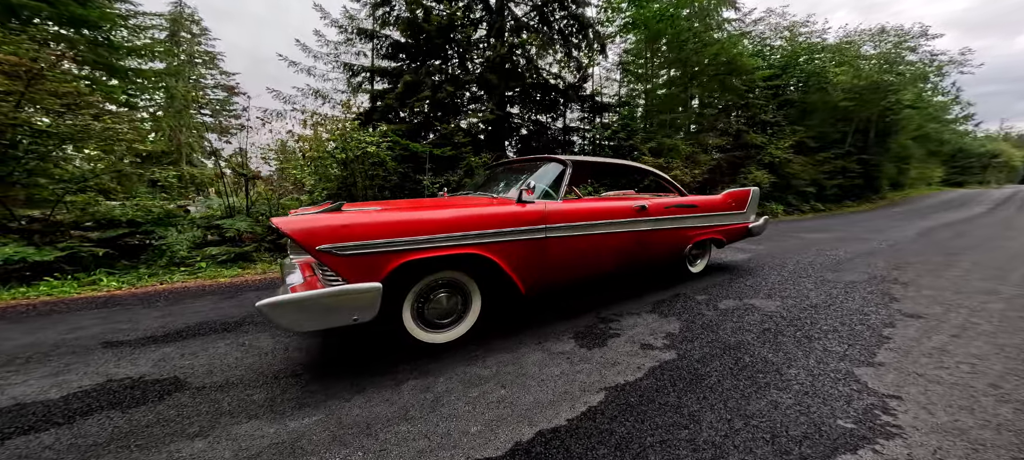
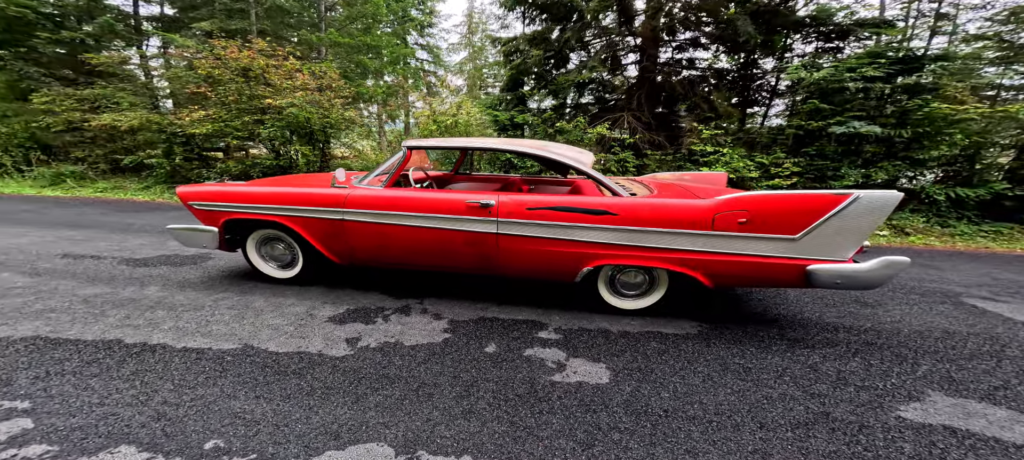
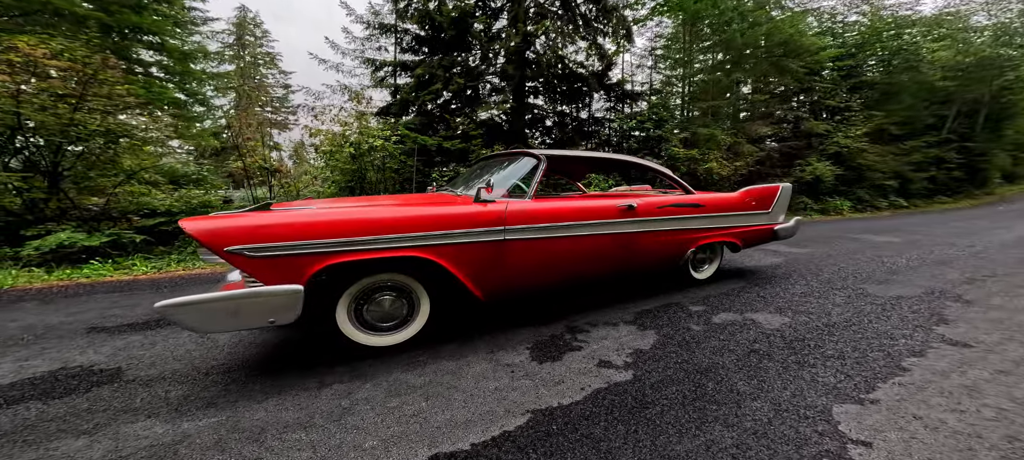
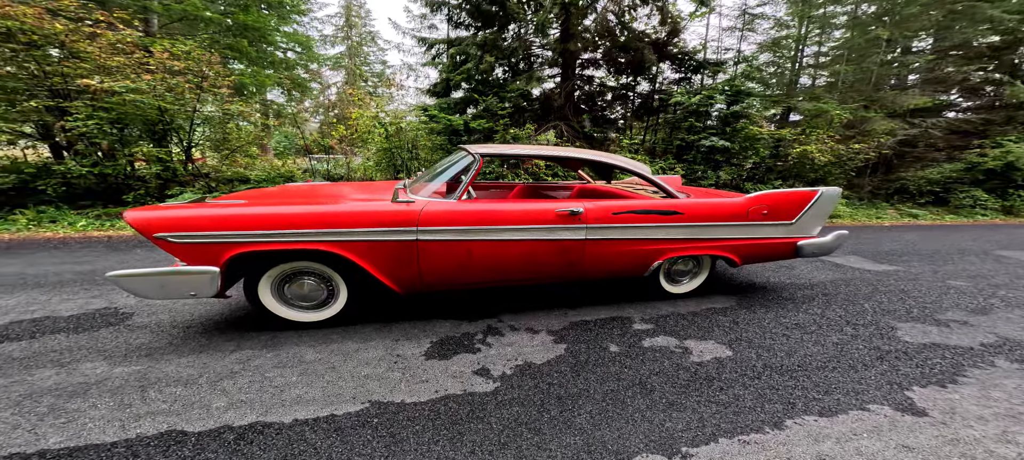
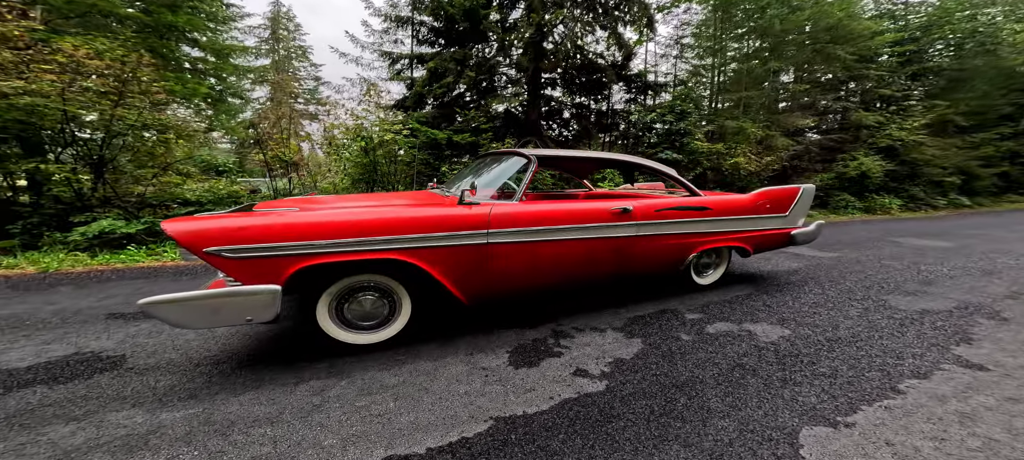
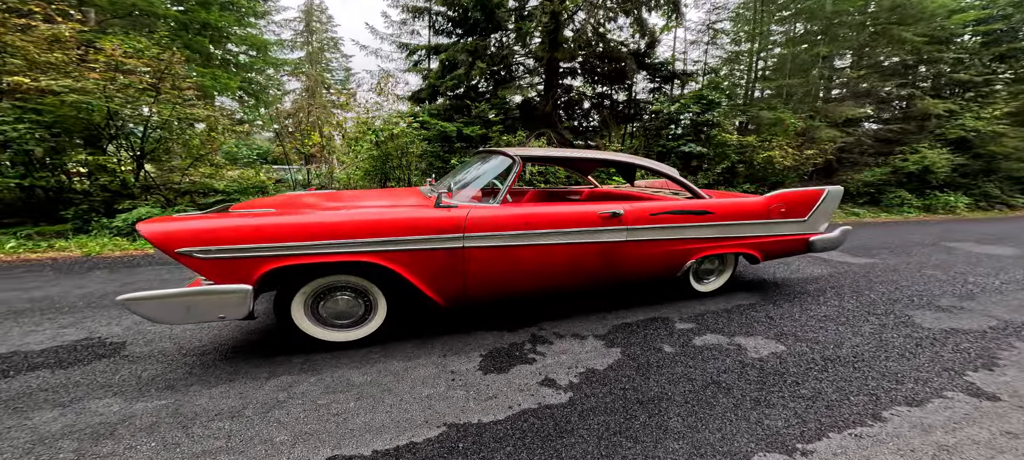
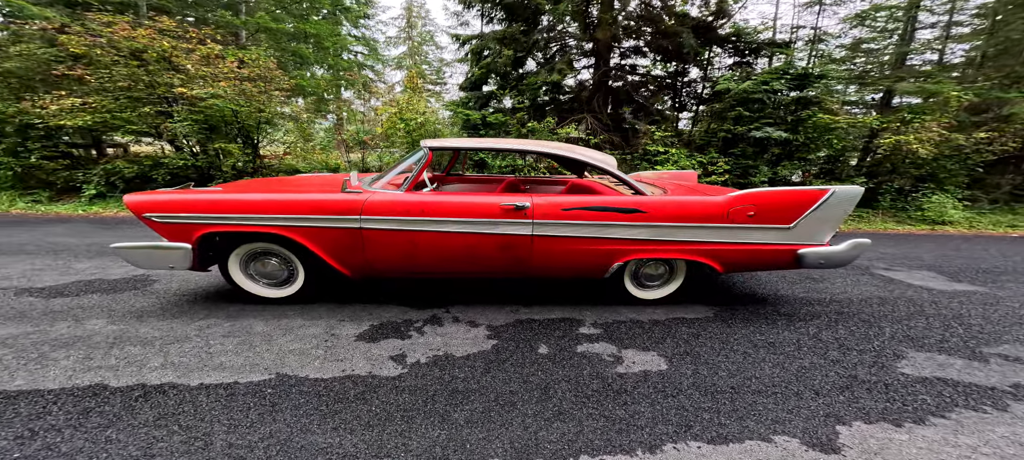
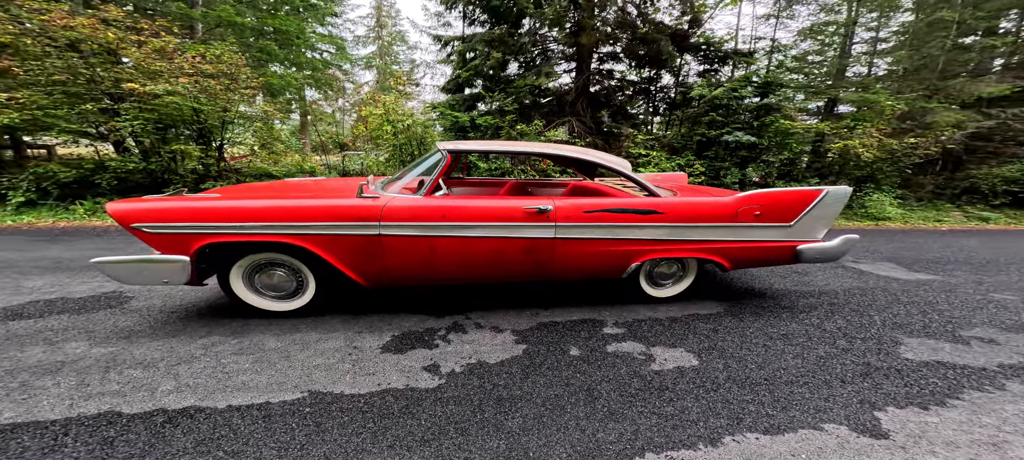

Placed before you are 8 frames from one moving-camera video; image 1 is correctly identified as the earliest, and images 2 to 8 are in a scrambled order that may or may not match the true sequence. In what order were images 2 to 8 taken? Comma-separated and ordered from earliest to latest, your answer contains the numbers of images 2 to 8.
3, 5, 6, 4, 8, 7, 2
